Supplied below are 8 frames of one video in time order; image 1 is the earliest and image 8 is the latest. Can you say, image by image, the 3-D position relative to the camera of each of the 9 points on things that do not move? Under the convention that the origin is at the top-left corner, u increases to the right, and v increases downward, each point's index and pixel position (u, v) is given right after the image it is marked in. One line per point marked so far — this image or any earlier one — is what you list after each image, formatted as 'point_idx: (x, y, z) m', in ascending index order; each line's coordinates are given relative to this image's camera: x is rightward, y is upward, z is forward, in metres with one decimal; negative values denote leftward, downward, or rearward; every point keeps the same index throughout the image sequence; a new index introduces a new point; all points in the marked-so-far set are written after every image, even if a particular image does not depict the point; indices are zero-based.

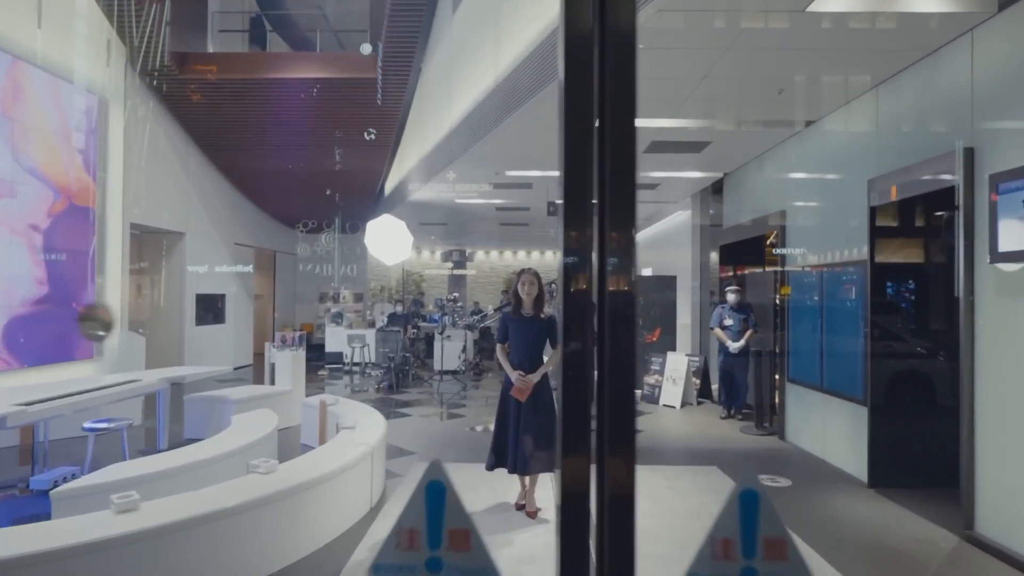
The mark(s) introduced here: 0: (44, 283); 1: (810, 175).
0: (-5.1, 0.0, +6.3) m
1: (+2.8, +1.1, +5.6) m
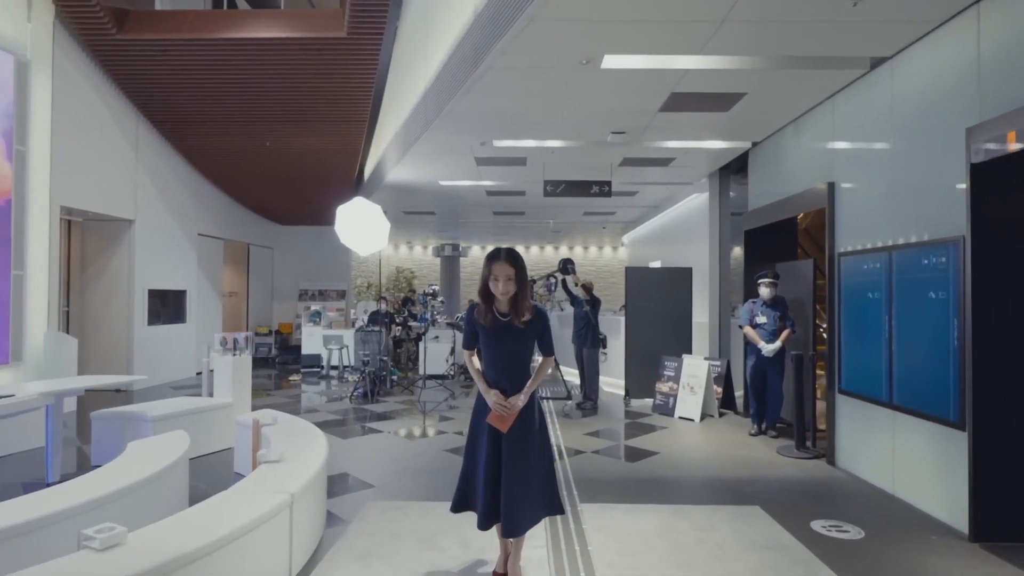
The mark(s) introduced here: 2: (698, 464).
0: (-5.2, +0.1, +5.2) m
1: (+2.7, +1.2, +4.5) m
2: (+1.6, -1.5, +4.8) m
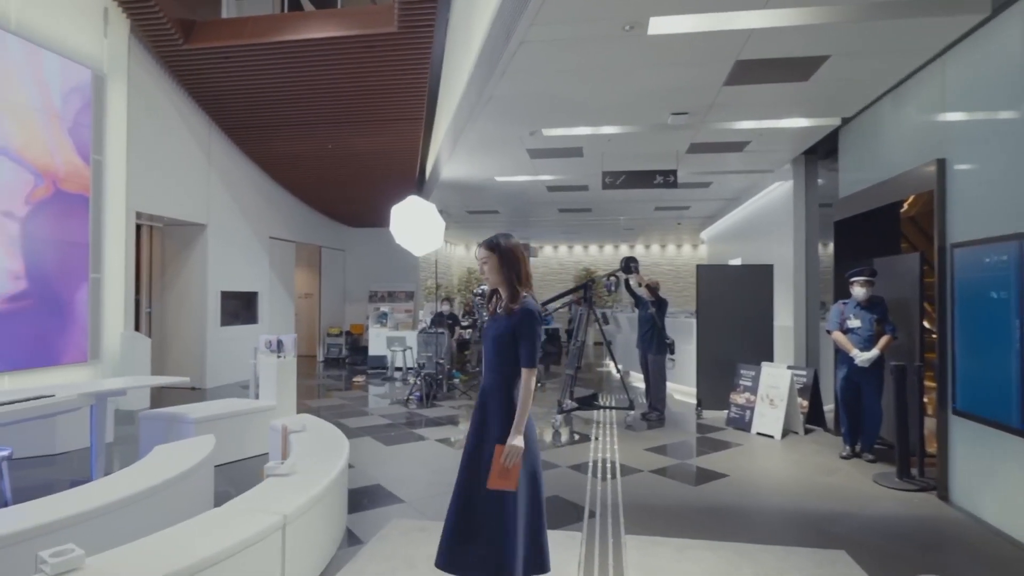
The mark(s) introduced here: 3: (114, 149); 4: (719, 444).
0: (-4.7, +0.1, +5.5) m
1: (+3.0, +1.2, +3.7) m
2: (+1.9, -1.5, +4.1) m
3: (-4.7, +1.6, +6.8) m
4: (+2.0, -1.5, +5.5) m
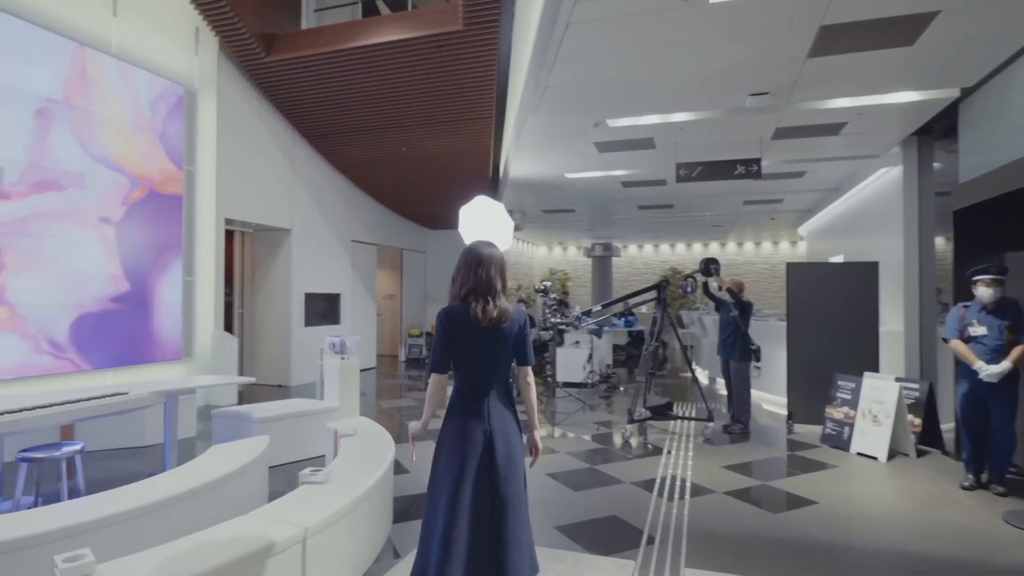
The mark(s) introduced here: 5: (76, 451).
0: (-4.1, +0.1, +6.0) m
1: (+3.2, +1.2, +2.9) m
2: (+2.2, -1.5, +3.6) m
3: (-3.9, +1.6, +7.2) m
4: (+2.6, -1.5, +4.9) m
5: (-2.7, -1.0, +3.5) m
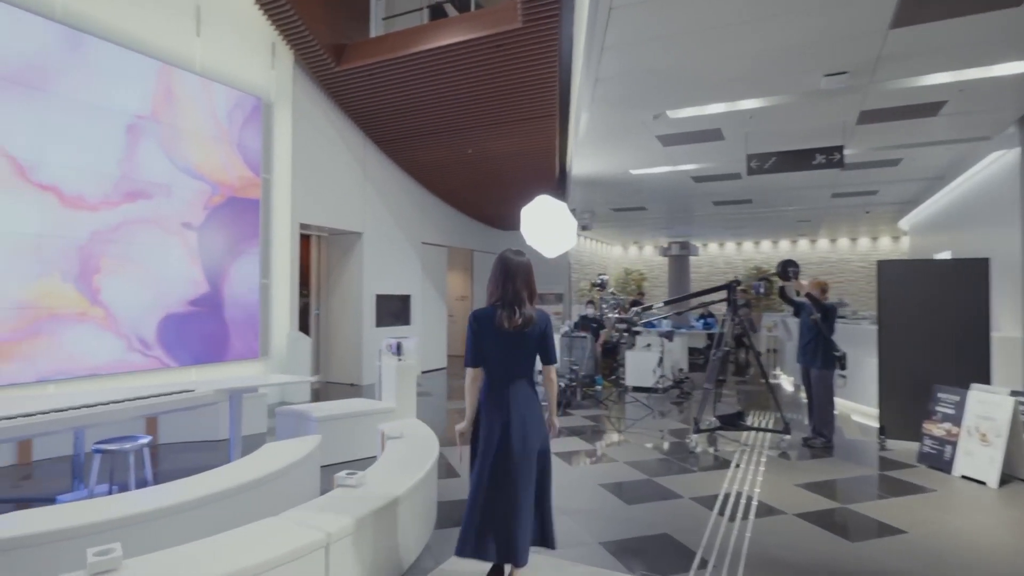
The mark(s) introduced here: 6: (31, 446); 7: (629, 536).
0: (-3.5, 0.0, +6.4) m
1: (+3.4, +1.2, +2.3) m
2: (+2.5, -1.5, +3.1) m
3: (-3.1, +1.6, +7.6) m
4: (+3.0, -1.5, +4.4) m
5: (-2.4, -1.0, +3.7) m
6: (-4.0, -1.3, +4.8) m
7: (+0.7, -1.5, +3.4) m
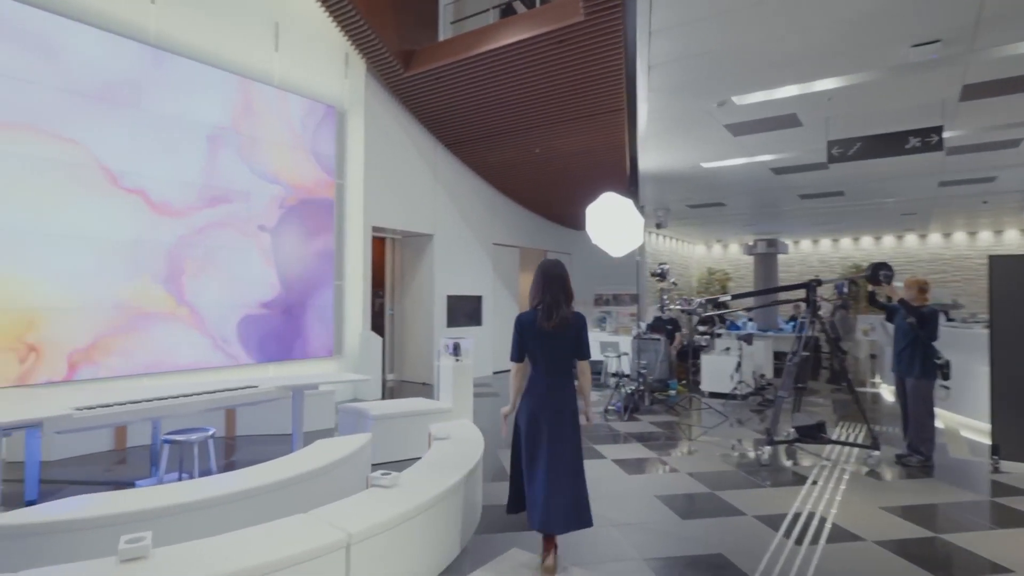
0: (-2.7, 0.0, +6.7) m
1: (+3.4, +1.2, +1.7) m
2: (+2.6, -1.5, +2.6) m
3: (-2.2, +1.6, +7.8) m
4: (+3.4, -1.5, +3.8) m
5: (-2.1, -1.0, +4.0) m
6: (-3.5, -1.3, +5.2) m
7: (+0.9, -1.5, +3.2) m
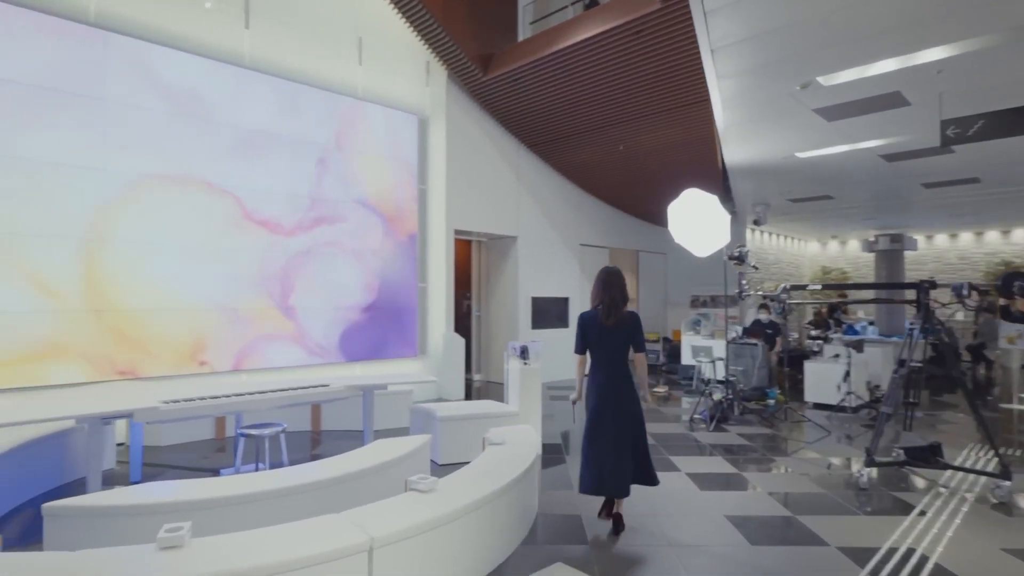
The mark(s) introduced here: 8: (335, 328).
0: (-1.8, 0.0, +7.1) m
1: (+3.3, +1.2, +1.0) m
2: (+2.7, -1.5, +2.0) m
3: (-1.1, +1.5, +8.0) m
4: (+3.6, -1.5, +3.0) m
5: (-1.7, -1.0, +4.2) m
6: (-2.9, -1.4, +5.7) m
7: (+1.2, -1.5, +2.9) m
8: (-2.1, -0.4, +6.7) m
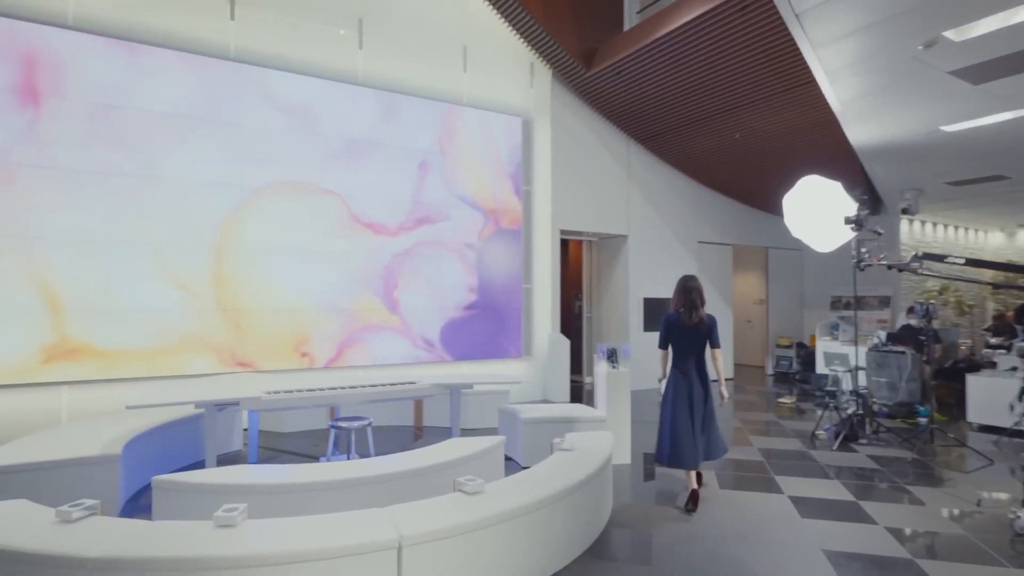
0: (-0.5, 0.0, +7.2) m
1: (+3.0, +1.2, +0.1) m
2: (+2.7, -1.5, +1.2) m
3: (+0.4, +1.5, +8.0) m
4: (+3.8, -1.5, +2.0) m
5: (-1.1, -1.1, +4.4) m
6: (-1.9, -1.4, +6.2) m
7: (+1.4, -1.5, +2.5) m
8: (-1.0, -0.4, +7.0) m
